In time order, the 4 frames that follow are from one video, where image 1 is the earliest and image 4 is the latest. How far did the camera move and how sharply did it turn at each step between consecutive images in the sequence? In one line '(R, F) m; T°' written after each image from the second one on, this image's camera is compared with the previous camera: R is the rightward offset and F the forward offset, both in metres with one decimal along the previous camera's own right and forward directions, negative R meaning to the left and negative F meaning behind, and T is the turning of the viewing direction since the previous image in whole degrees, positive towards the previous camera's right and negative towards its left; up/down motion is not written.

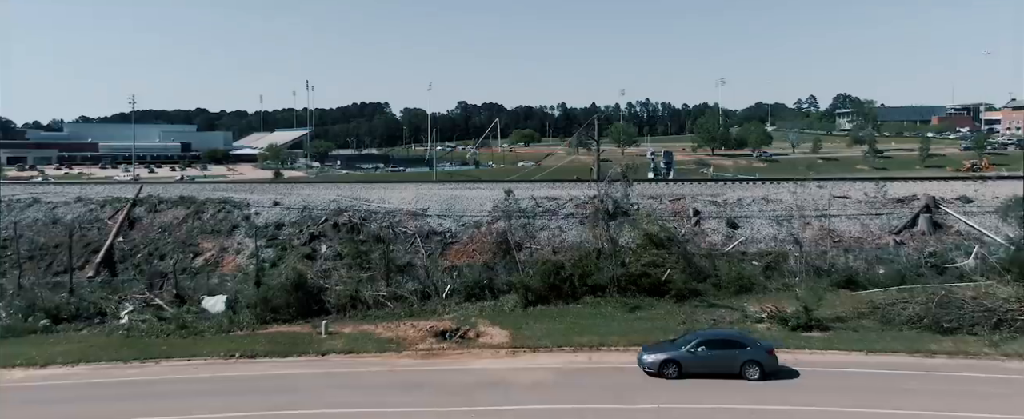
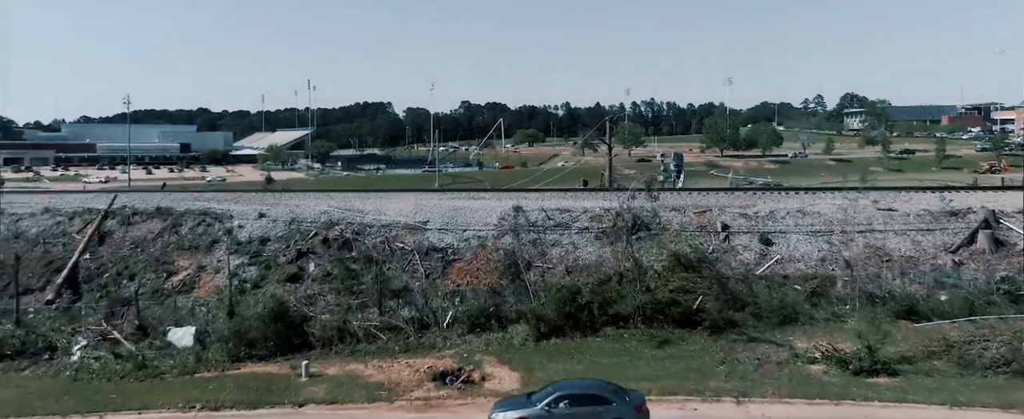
(-0.1, +1.4) m; 0°
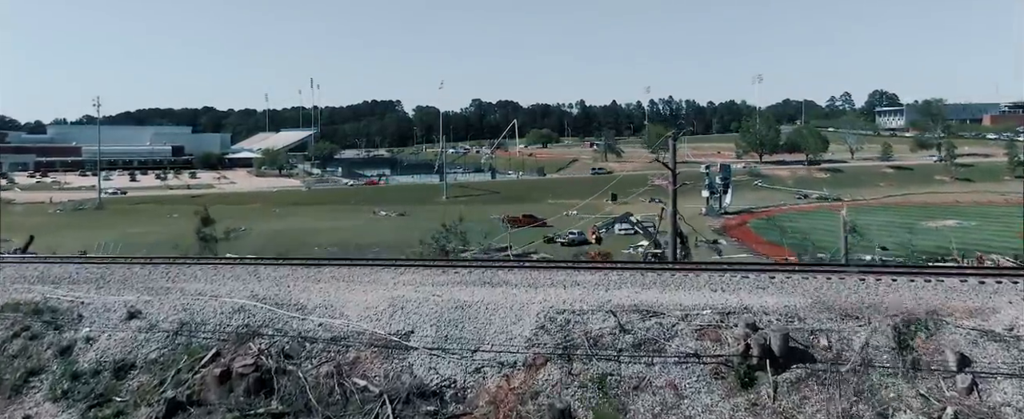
(-0.4, +6.0) m; -1°
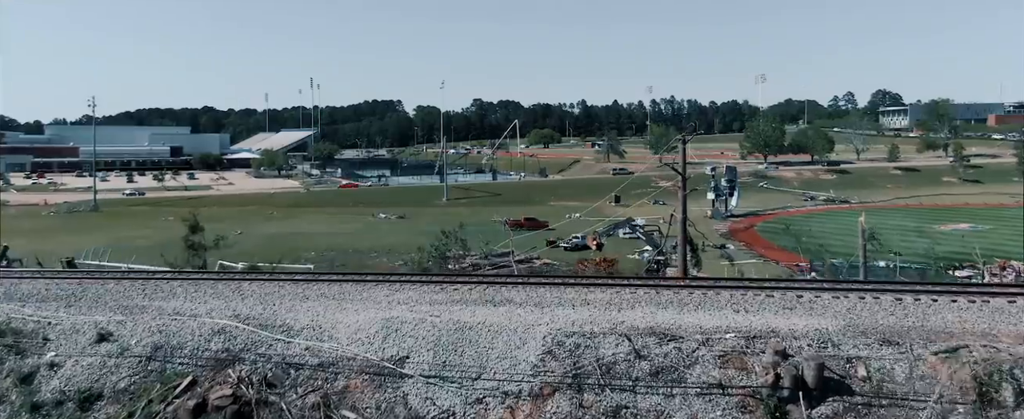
(0.0, +0.7) m; 0°
